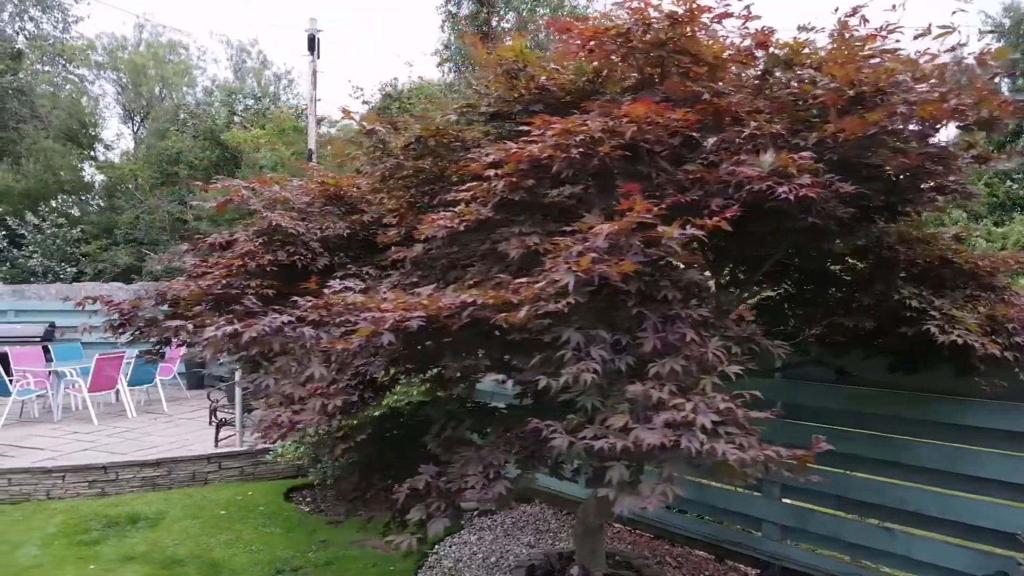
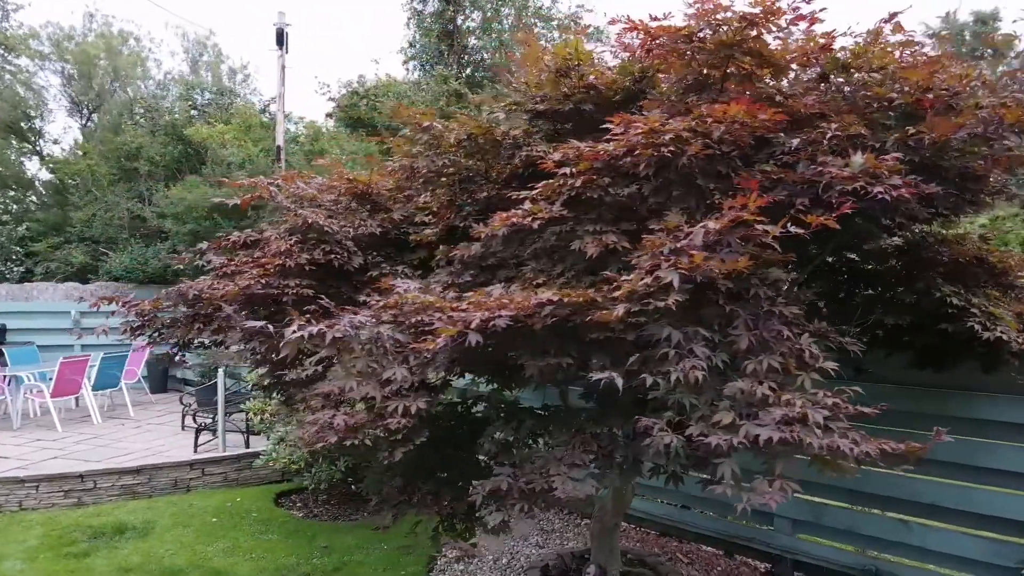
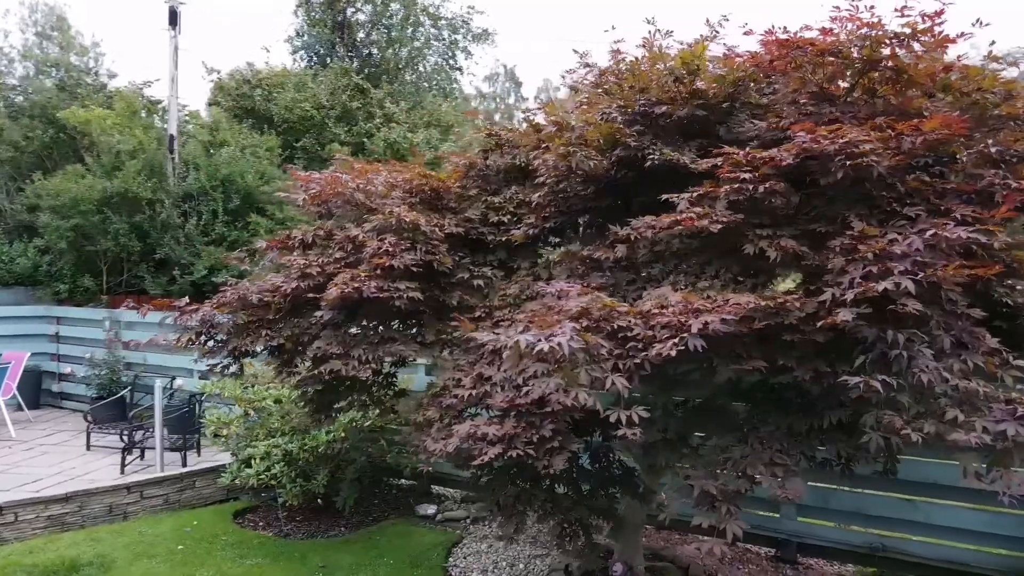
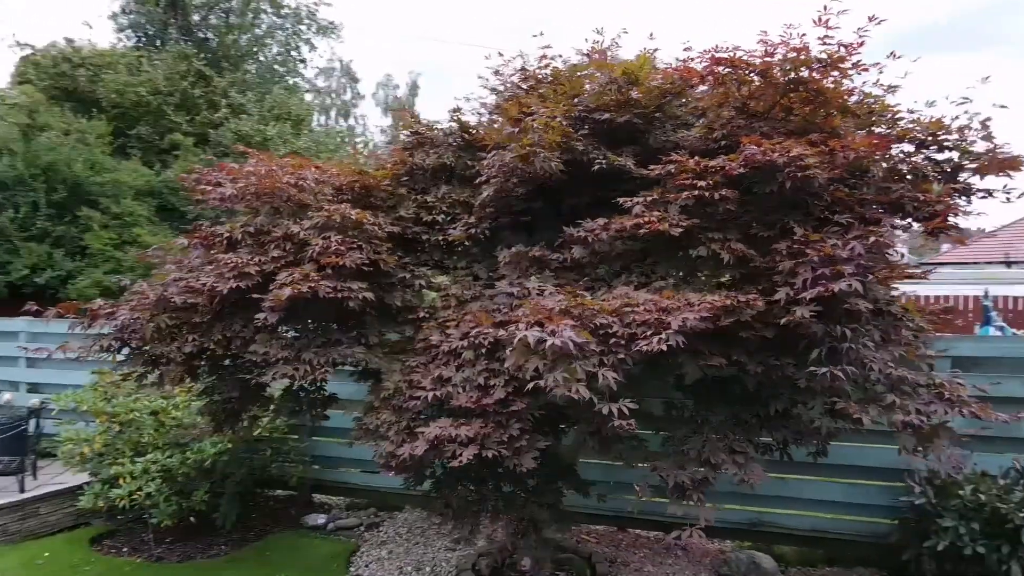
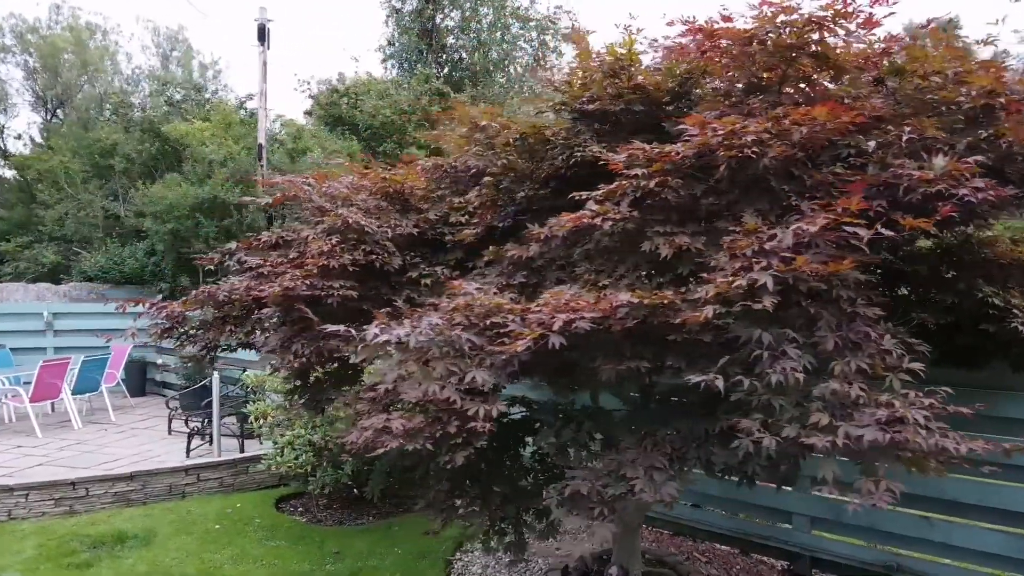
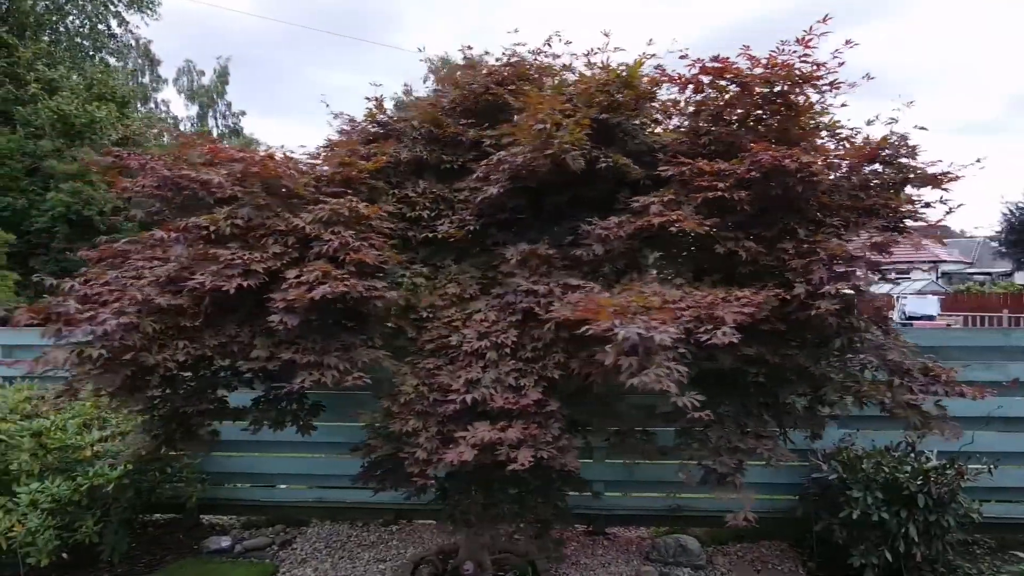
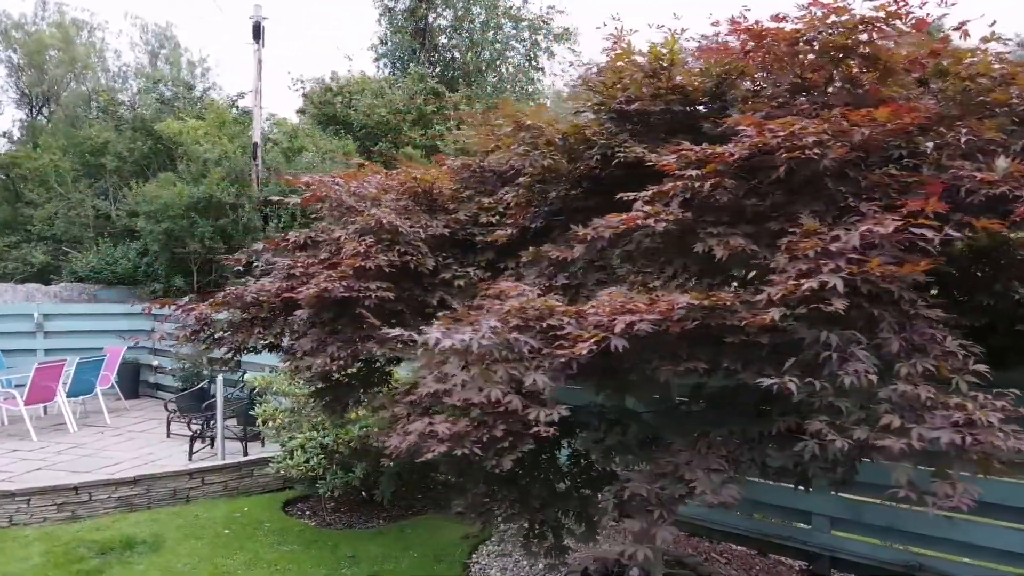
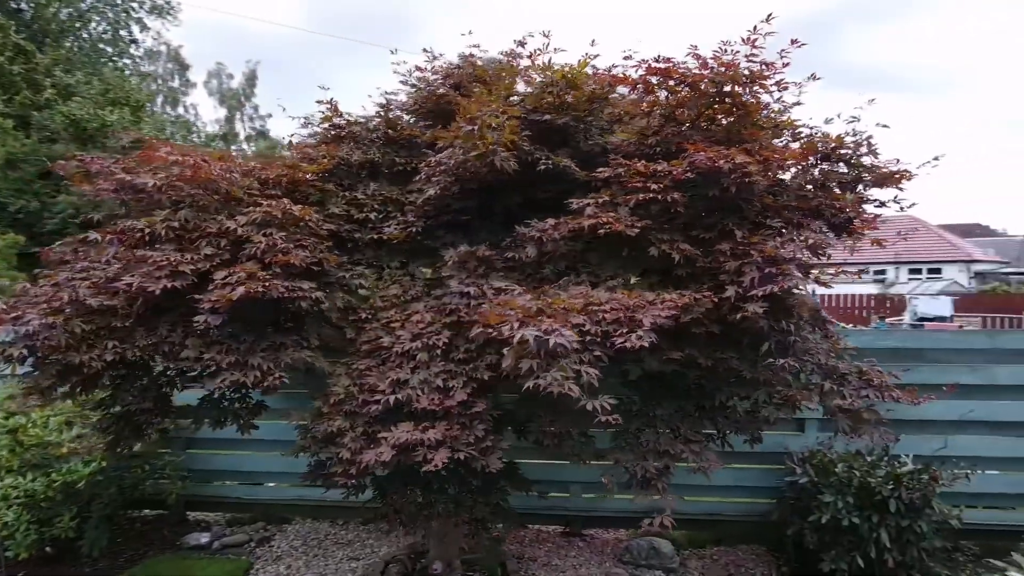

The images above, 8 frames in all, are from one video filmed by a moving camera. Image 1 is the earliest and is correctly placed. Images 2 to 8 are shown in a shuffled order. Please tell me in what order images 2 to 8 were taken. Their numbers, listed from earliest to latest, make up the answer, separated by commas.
2, 5, 7, 3, 4, 8, 6
